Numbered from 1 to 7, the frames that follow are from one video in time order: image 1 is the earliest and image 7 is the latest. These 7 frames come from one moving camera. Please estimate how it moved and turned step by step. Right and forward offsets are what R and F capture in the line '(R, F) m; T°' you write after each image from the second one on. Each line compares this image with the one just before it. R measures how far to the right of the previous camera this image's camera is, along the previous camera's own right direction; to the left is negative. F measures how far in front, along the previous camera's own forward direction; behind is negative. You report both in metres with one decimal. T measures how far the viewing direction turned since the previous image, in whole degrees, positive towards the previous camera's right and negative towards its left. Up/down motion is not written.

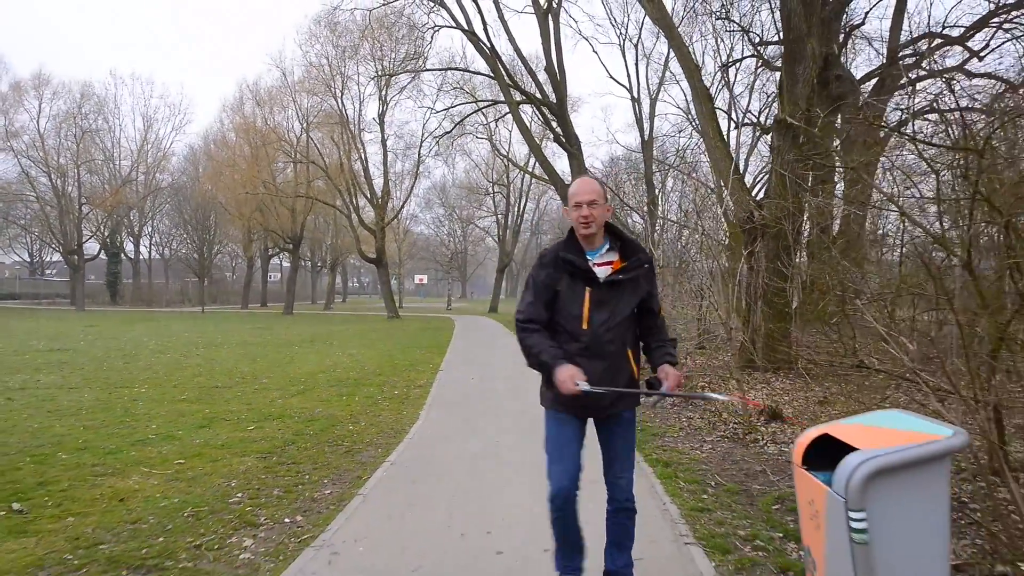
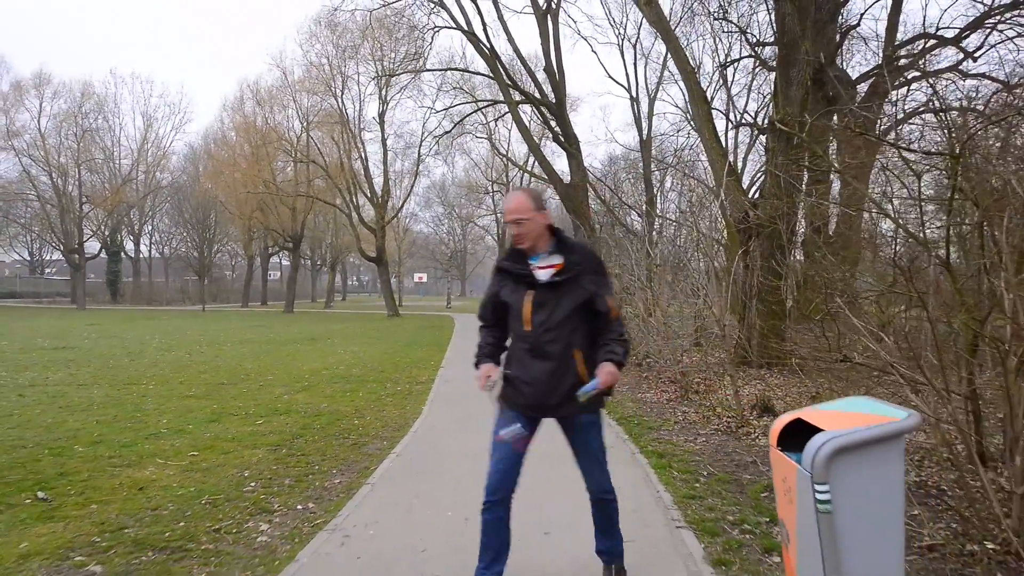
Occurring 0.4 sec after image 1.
(0.0, -0.2) m; 0°
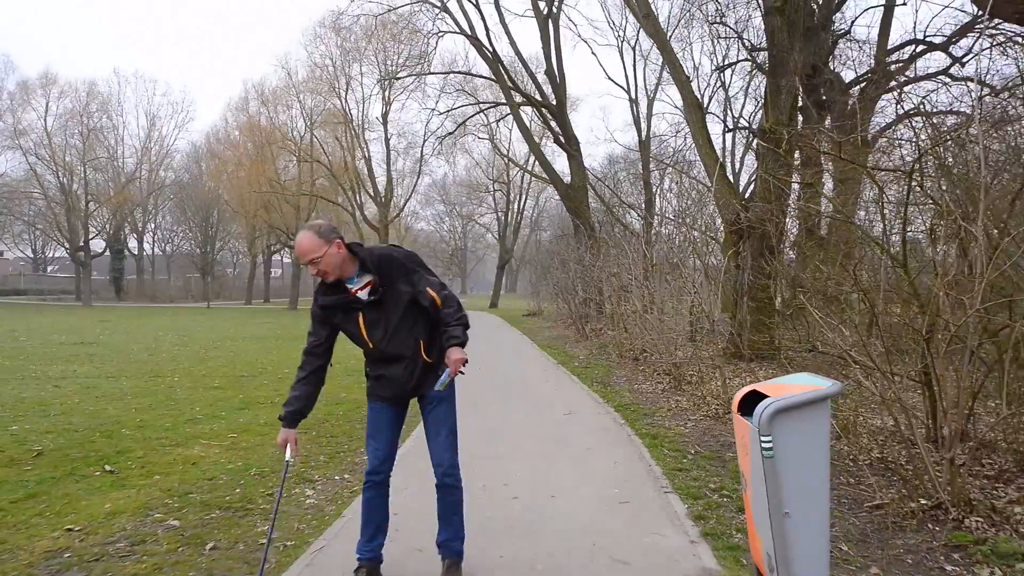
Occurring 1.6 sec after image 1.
(-0.1, -0.7) m; 0°
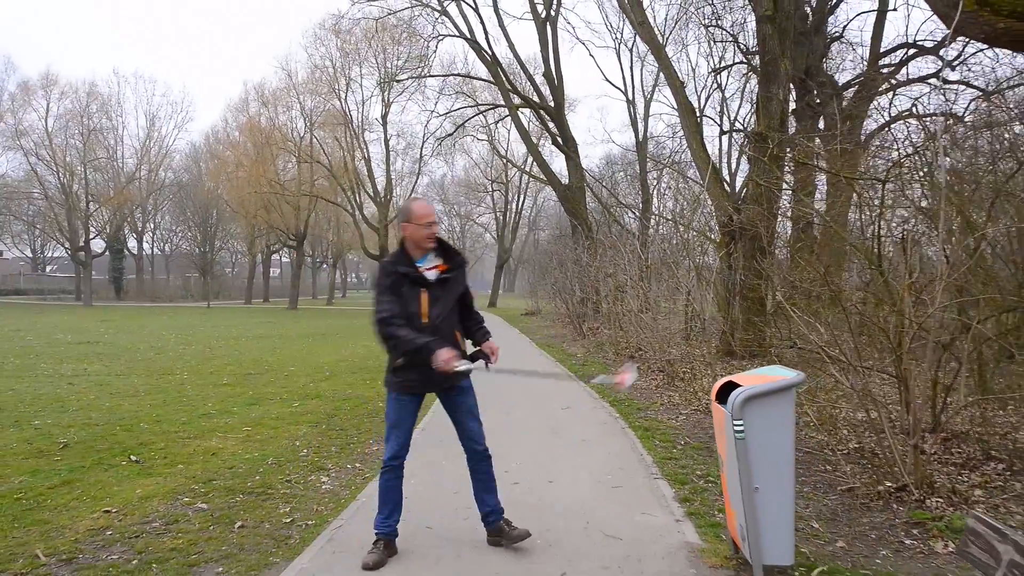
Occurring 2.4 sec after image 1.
(0.0, -0.4) m; 0°
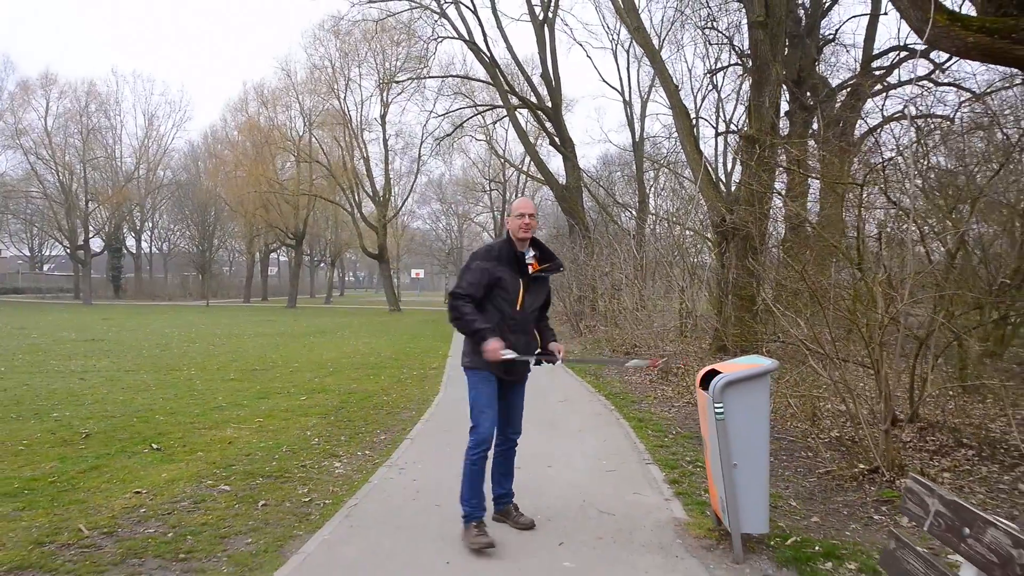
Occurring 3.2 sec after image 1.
(0.0, -0.4) m; 0°
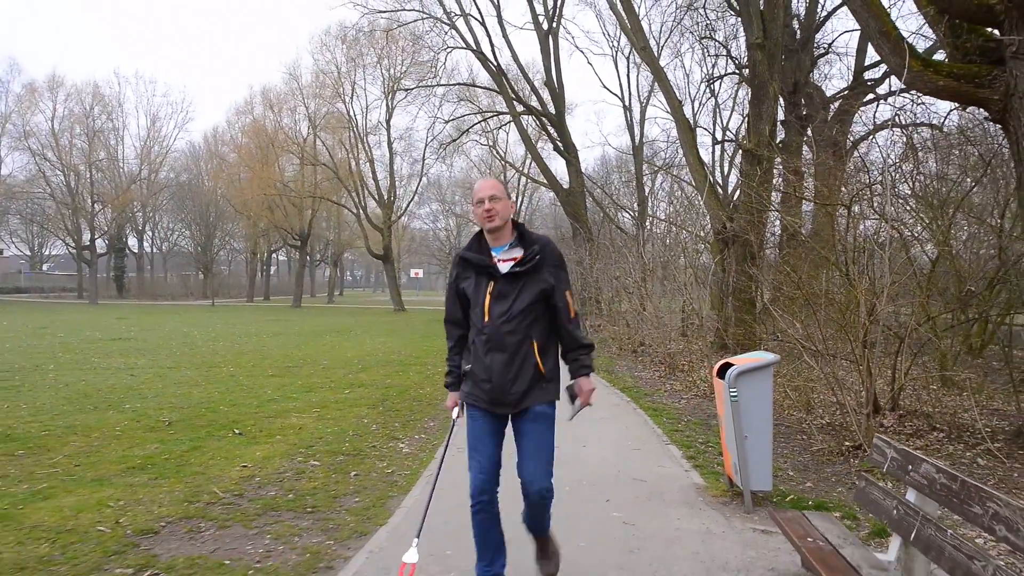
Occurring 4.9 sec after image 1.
(-0.4, -1.0) m; 0°
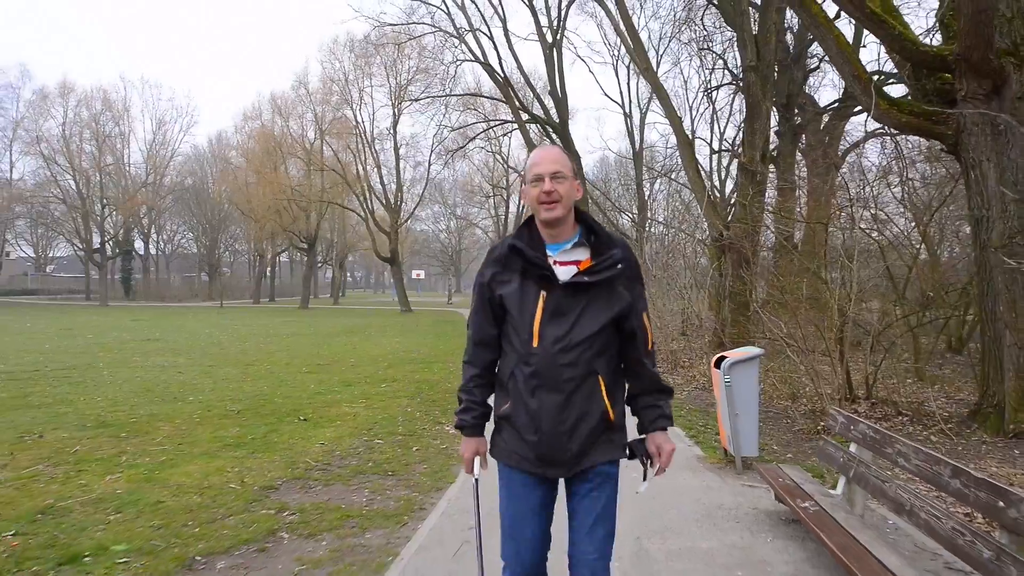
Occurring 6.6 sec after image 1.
(-0.3, -1.2) m; 0°
